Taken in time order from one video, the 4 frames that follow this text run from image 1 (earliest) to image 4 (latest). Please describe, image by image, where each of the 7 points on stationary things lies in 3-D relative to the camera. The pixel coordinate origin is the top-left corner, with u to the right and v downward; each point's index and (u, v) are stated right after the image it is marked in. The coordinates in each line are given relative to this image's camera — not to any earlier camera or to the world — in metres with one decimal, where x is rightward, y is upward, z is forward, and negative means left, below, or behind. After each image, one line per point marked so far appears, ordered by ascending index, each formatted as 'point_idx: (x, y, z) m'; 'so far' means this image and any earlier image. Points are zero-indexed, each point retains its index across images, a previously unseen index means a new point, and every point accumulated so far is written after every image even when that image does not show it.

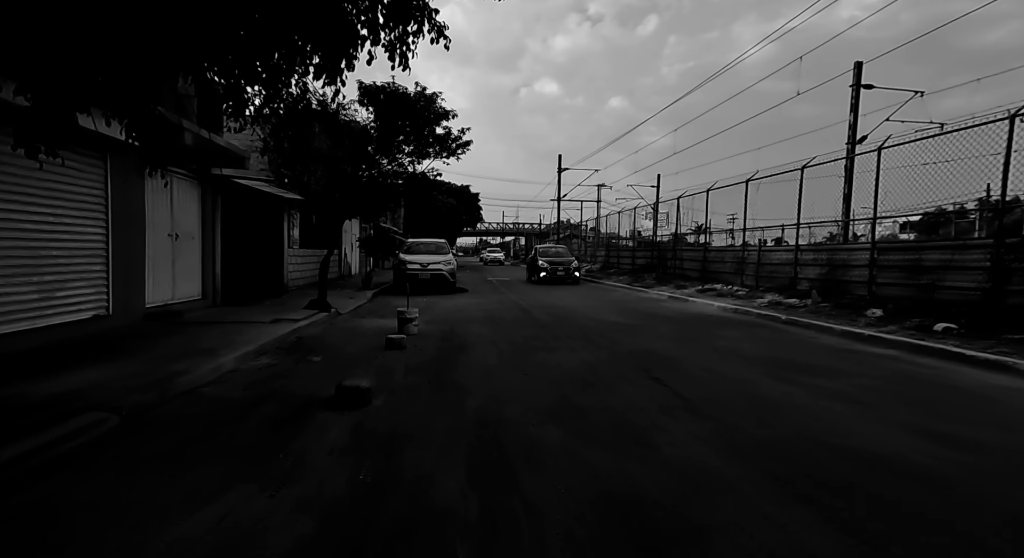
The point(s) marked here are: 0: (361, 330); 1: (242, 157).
0: (-2.8, -1.0, +9.0) m
1: (-5.3, +2.4, +9.6) m
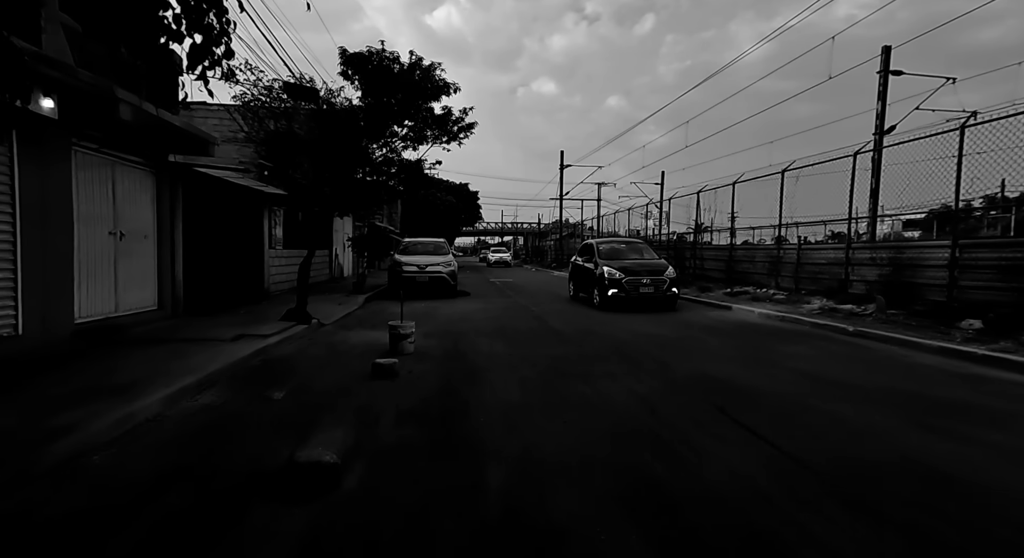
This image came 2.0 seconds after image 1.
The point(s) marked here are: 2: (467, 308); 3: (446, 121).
0: (-2.6, -1.1, +7.4) m
1: (-5.1, +2.3, +8.0) m
2: (-1.2, -0.8, +12.7) m
3: (-2.1, +5.0, +15.6) m
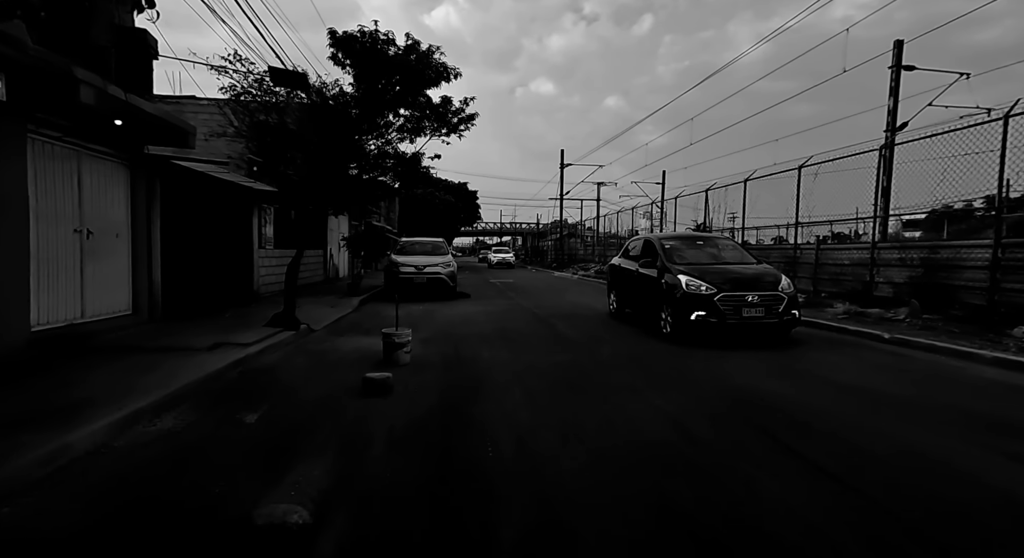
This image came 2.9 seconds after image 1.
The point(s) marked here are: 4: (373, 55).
0: (-2.5, -1.1, +6.8) m
1: (-5.0, +2.3, +7.4) m
2: (-1.1, -0.8, +12.0) m
3: (-2.1, +5.0, +14.9) m
4: (-3.5, +5.8, +11.9) m
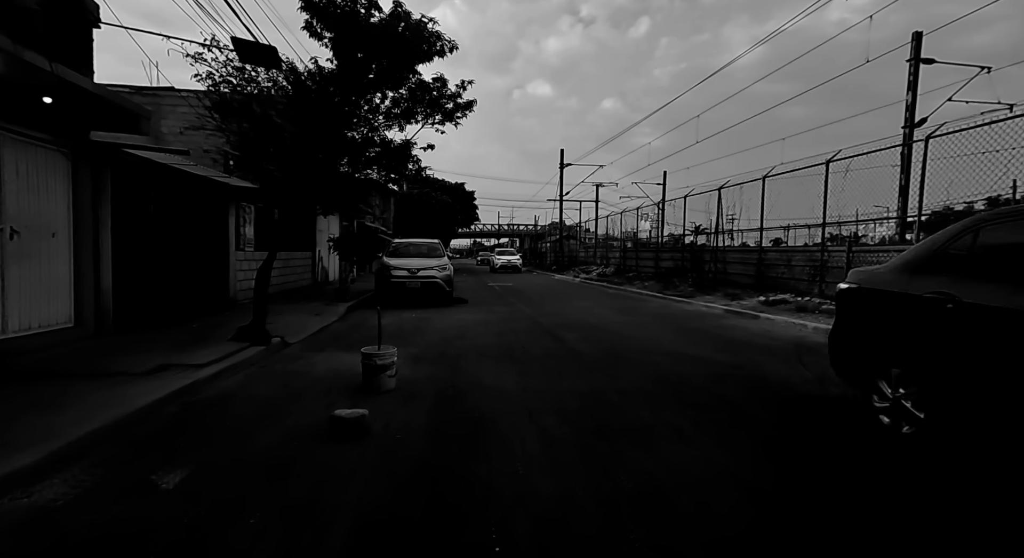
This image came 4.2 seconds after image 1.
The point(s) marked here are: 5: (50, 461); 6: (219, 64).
0: (-2.4, -1.2, +5.7) m
1: (-4.9, +2.2, +6.3) m
2: (-1.1, -0.9, +11.0) m
3: (-2.0, +4.8, +13.9) m
4: (-3.5, +5.7, +10.9) m
5: (-3.1, -1.2, +3.4) m
6: (-7.2, +5.3, +11.8) m
